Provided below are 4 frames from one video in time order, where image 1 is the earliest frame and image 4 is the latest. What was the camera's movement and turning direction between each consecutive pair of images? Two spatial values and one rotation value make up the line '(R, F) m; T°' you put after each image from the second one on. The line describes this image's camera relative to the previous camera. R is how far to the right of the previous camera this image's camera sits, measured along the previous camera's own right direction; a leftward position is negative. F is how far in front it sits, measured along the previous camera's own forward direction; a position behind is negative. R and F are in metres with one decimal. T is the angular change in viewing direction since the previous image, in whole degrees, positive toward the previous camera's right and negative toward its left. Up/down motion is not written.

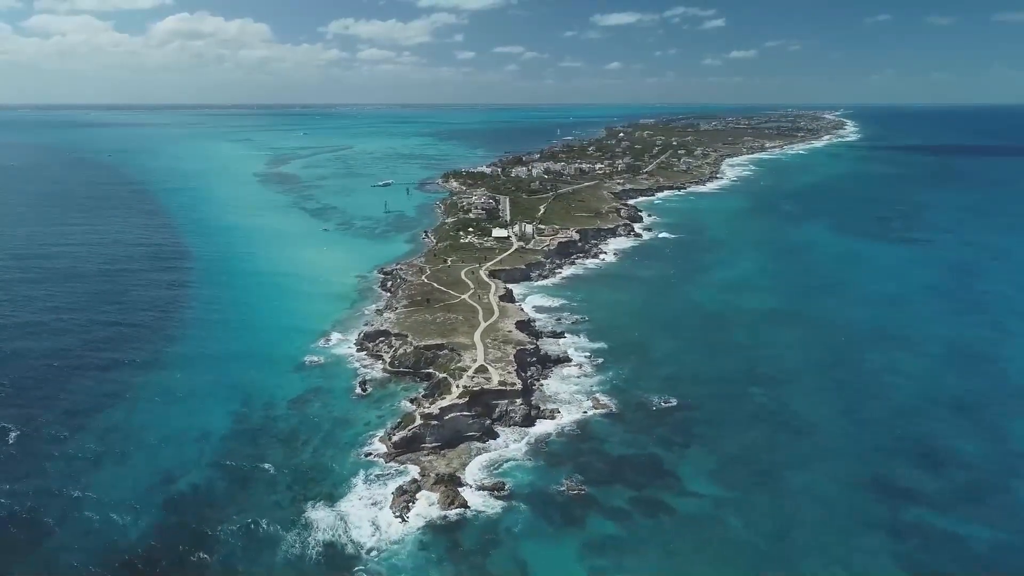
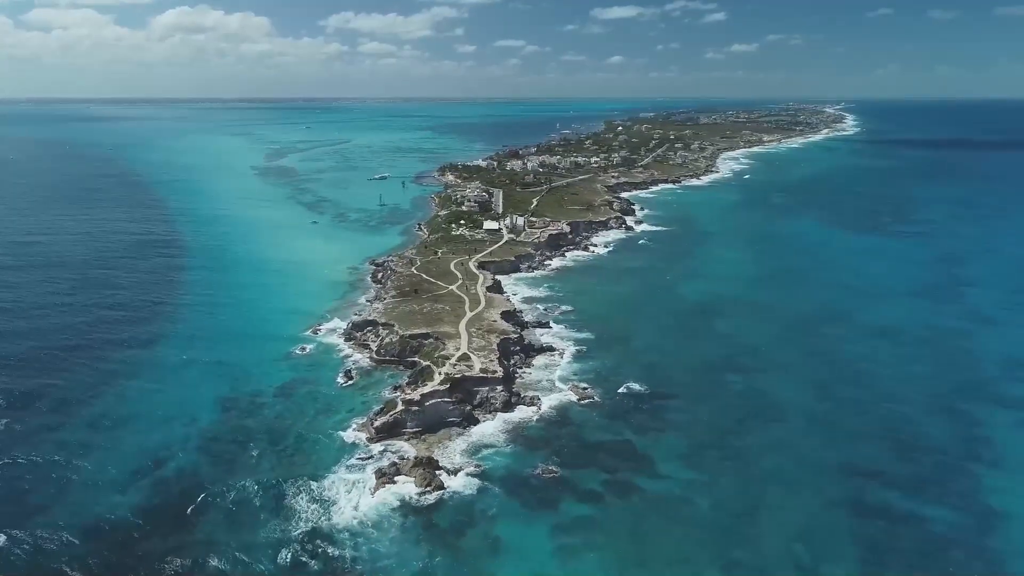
(+3.1, +3.9) m; -8°
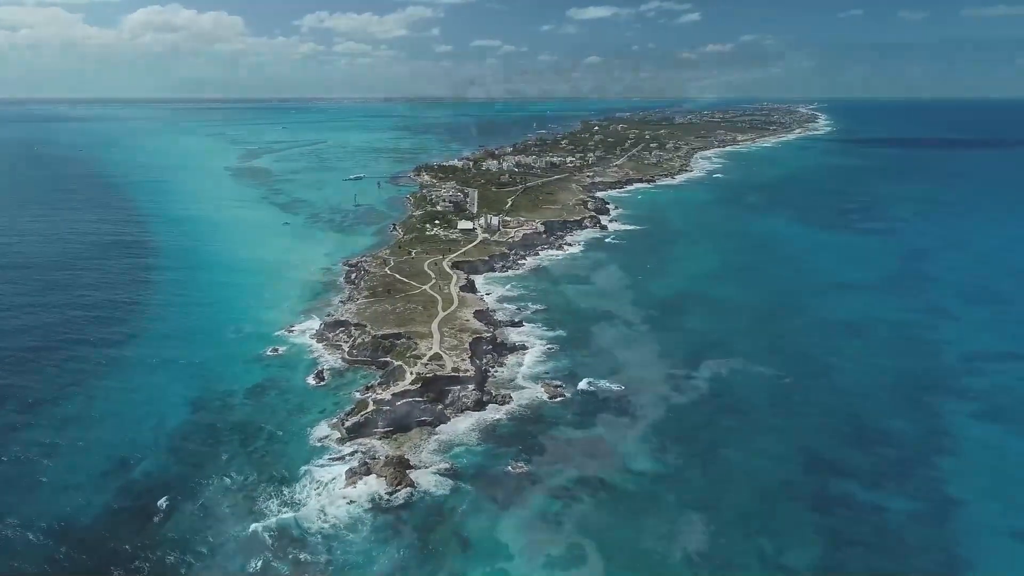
(+0.1, 0.0) m; +2°
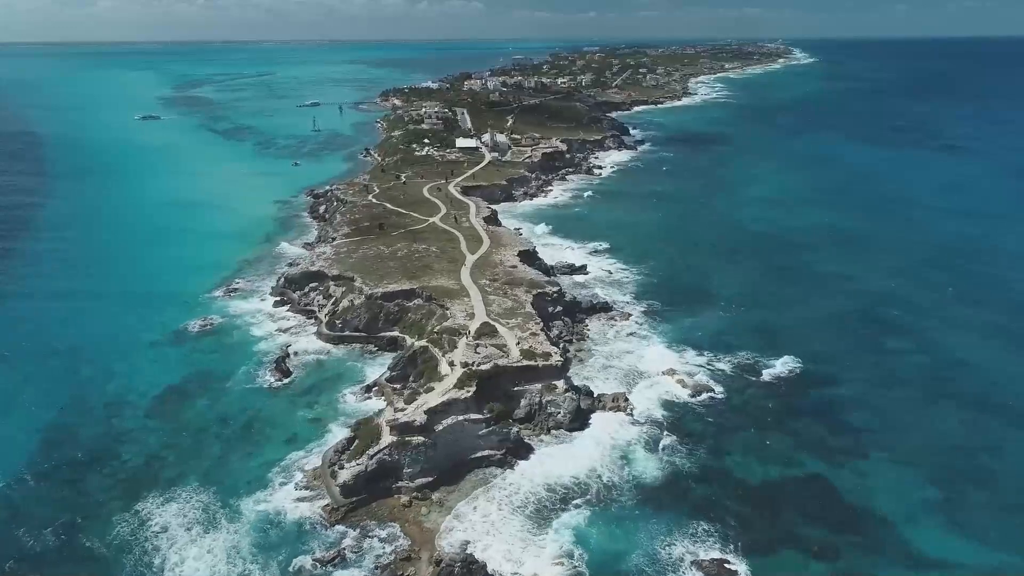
(-0.9, +3.0) m; +3°
